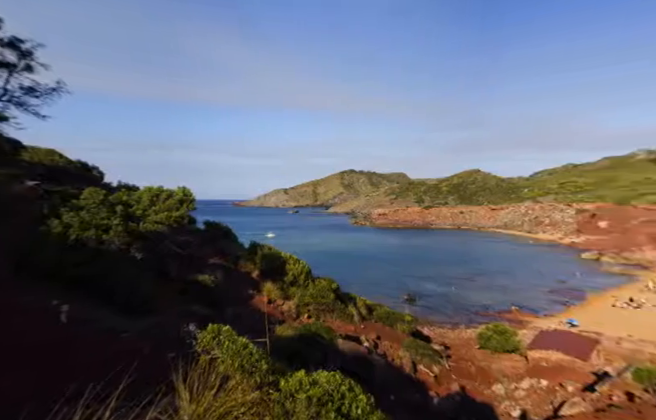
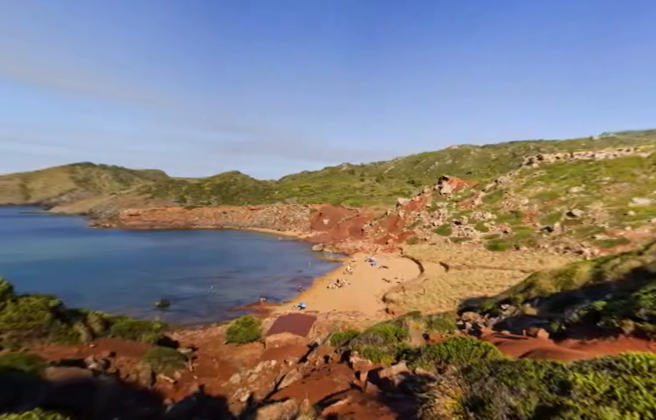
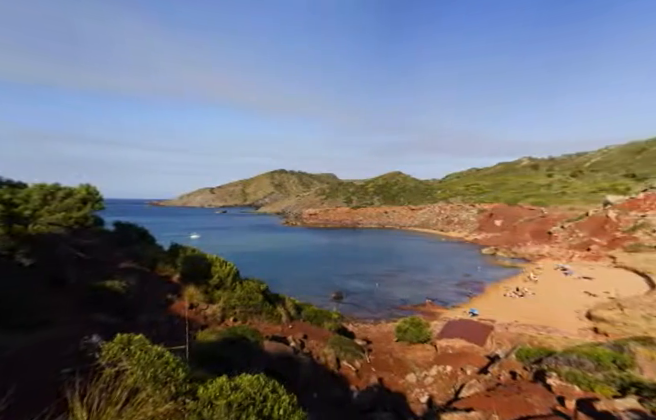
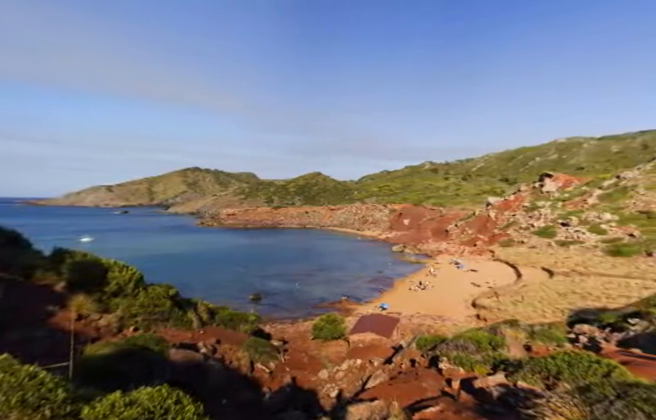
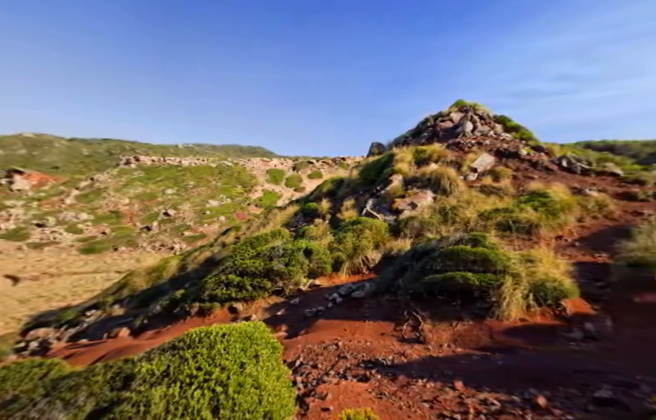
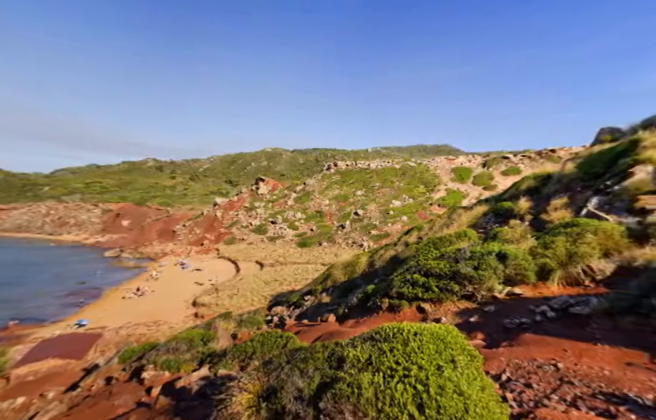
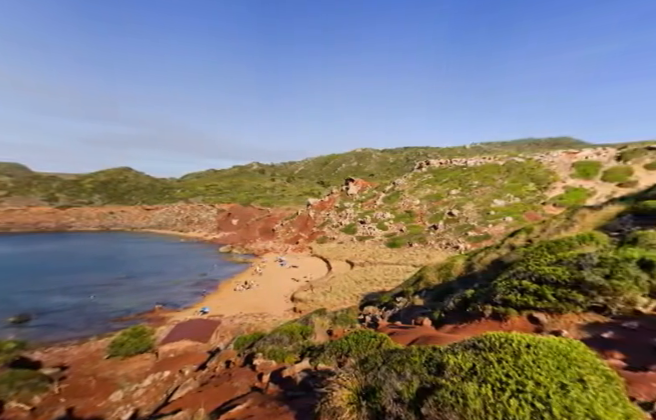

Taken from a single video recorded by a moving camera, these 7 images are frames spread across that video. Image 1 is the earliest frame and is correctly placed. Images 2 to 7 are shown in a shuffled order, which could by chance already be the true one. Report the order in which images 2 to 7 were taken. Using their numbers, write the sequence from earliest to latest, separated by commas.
3, 4, 2, 7, 6, 5
